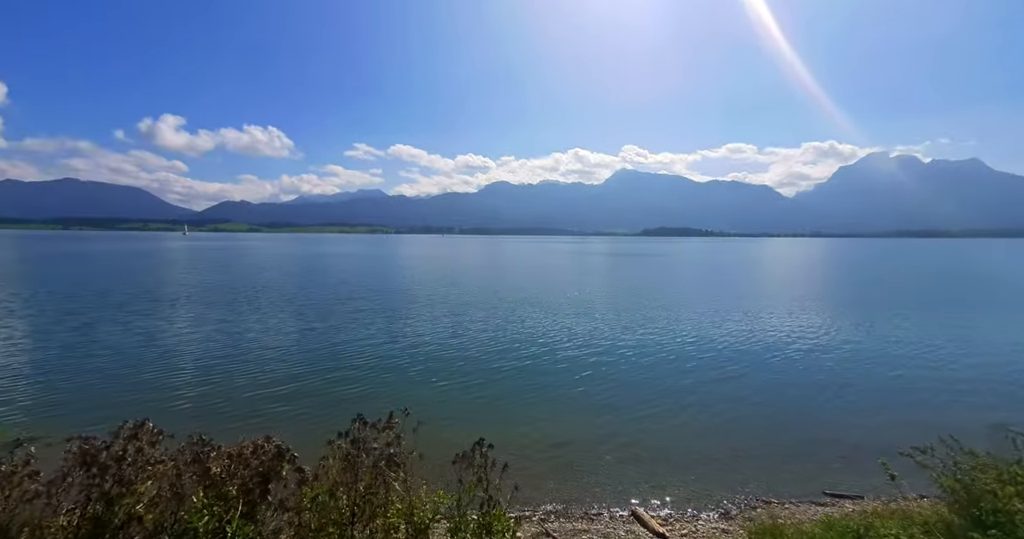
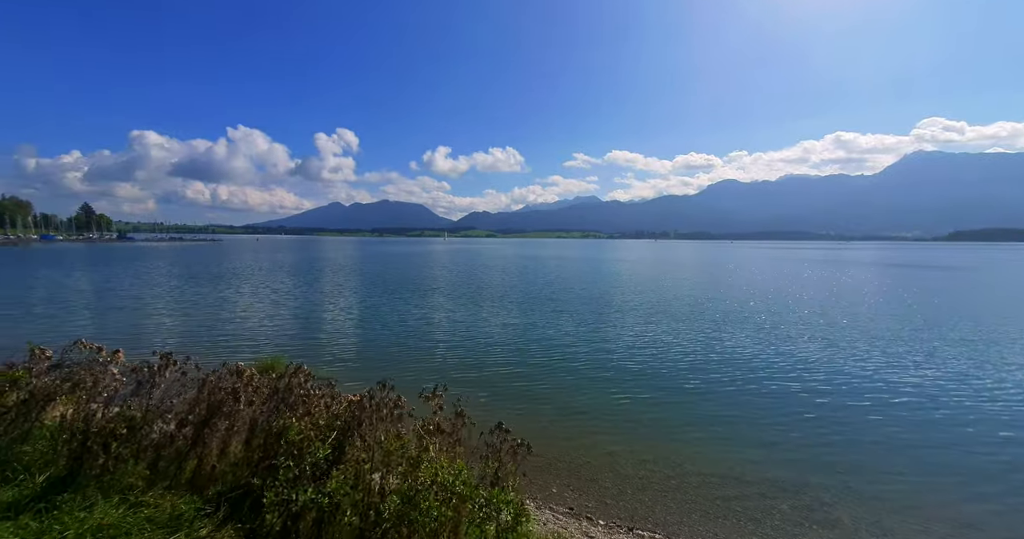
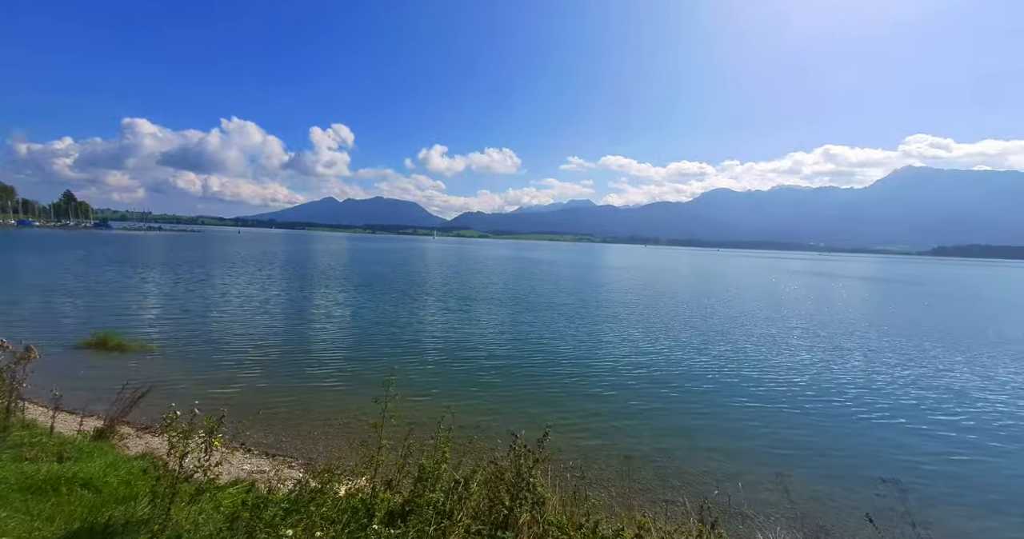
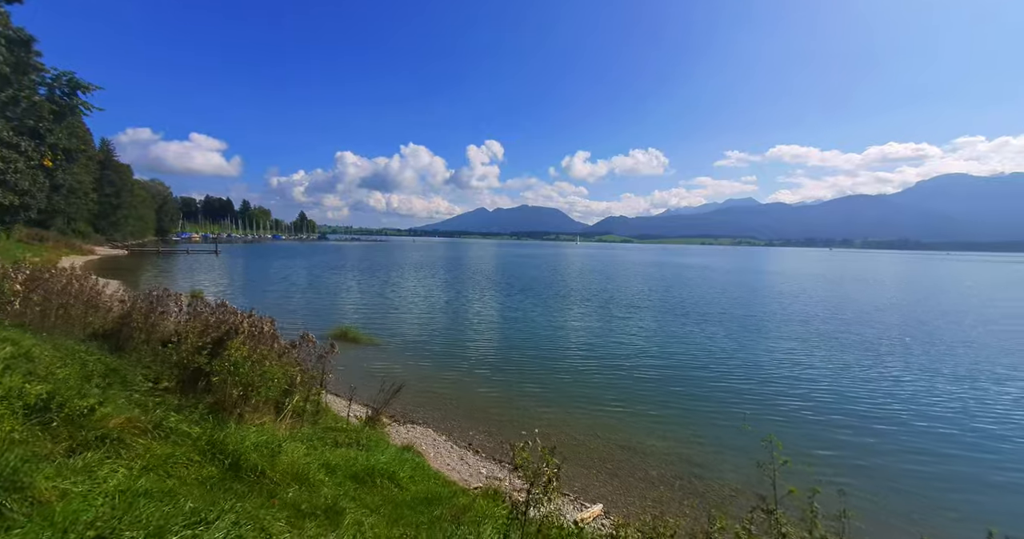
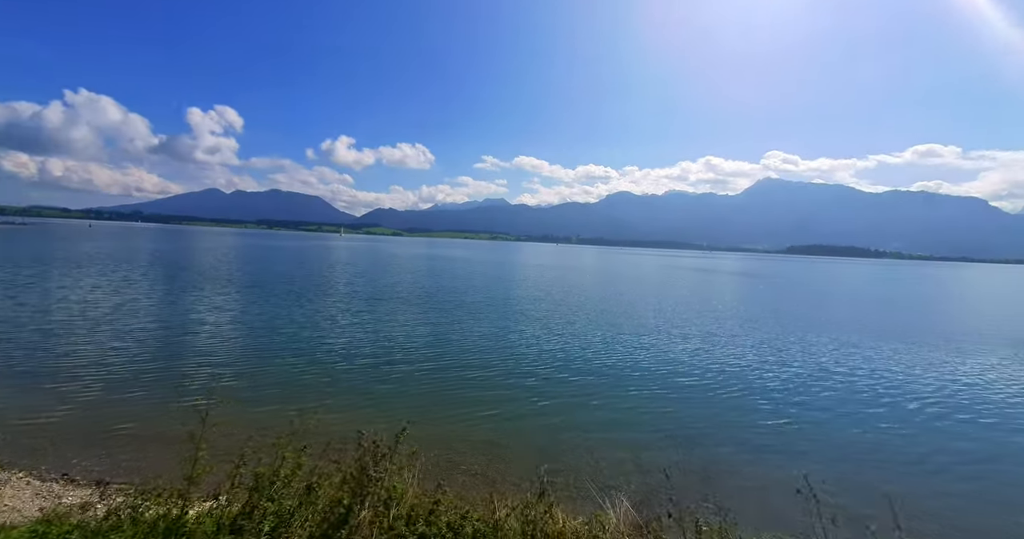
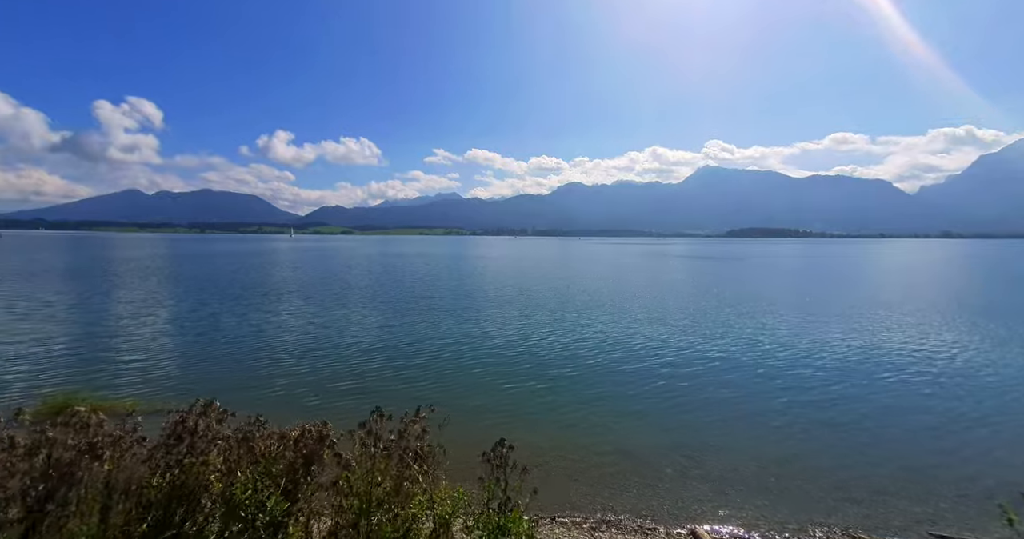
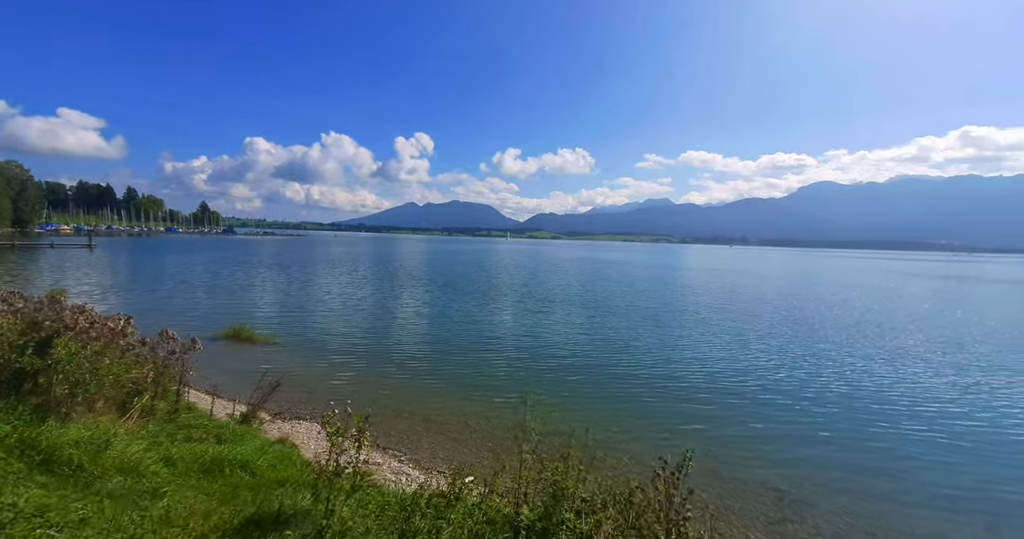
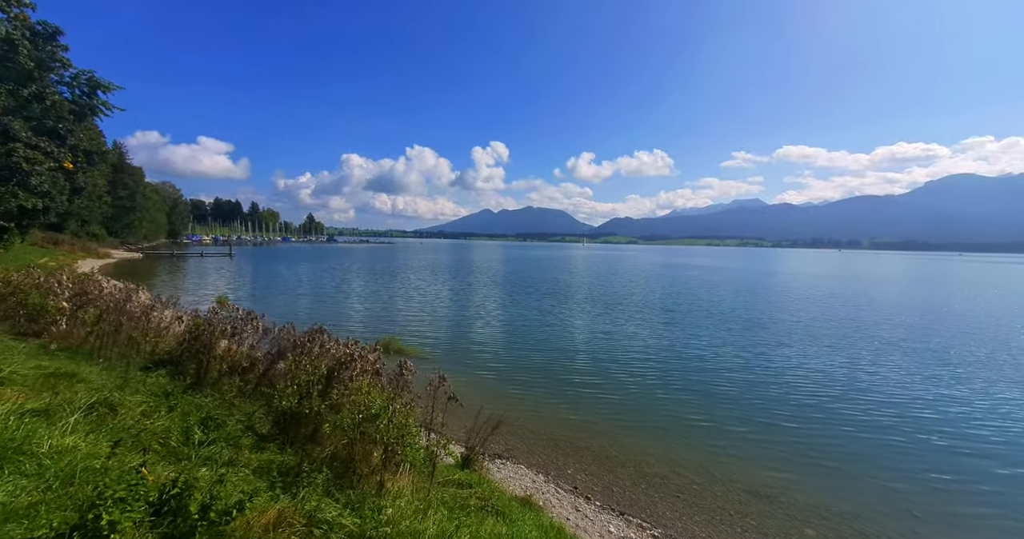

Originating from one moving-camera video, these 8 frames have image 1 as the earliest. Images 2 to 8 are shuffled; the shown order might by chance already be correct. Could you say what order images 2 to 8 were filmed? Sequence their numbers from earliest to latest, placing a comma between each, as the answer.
6, 2, 8, 4, 7, 3, 5
